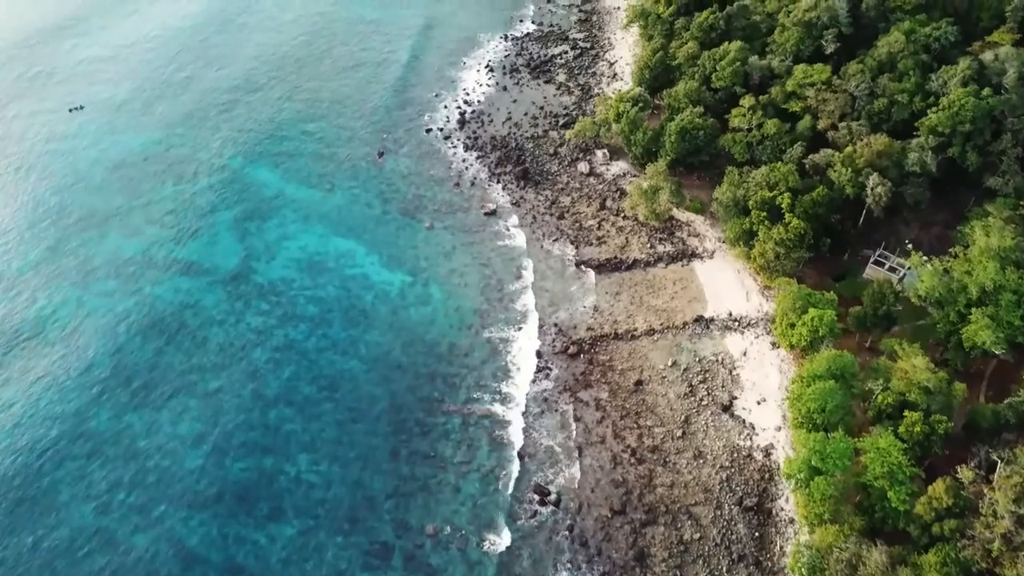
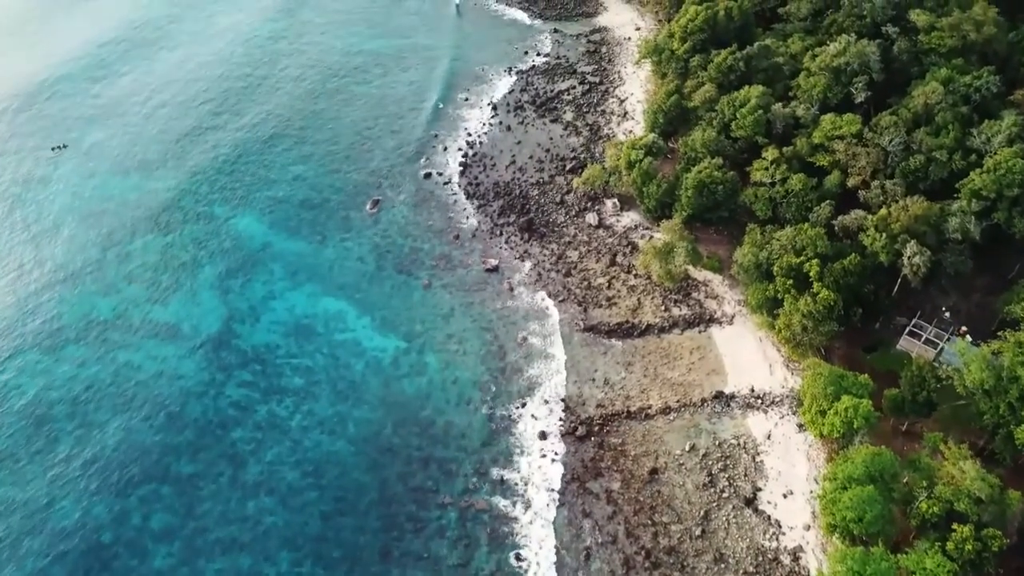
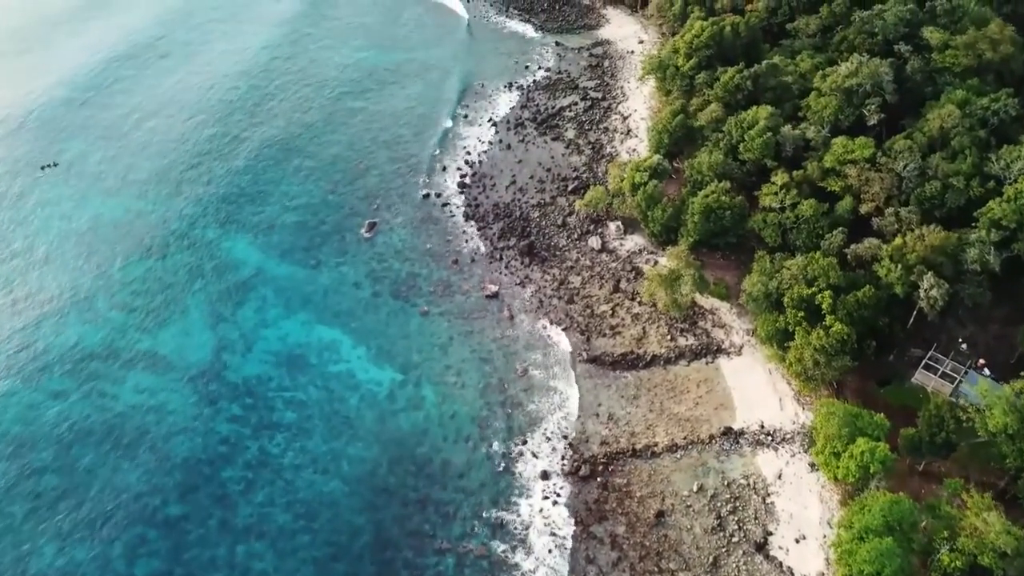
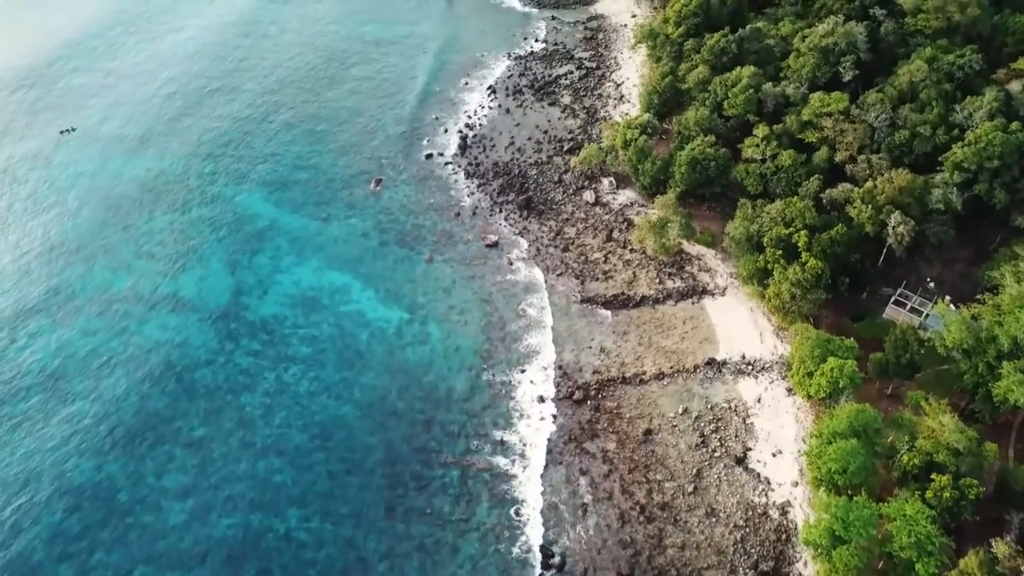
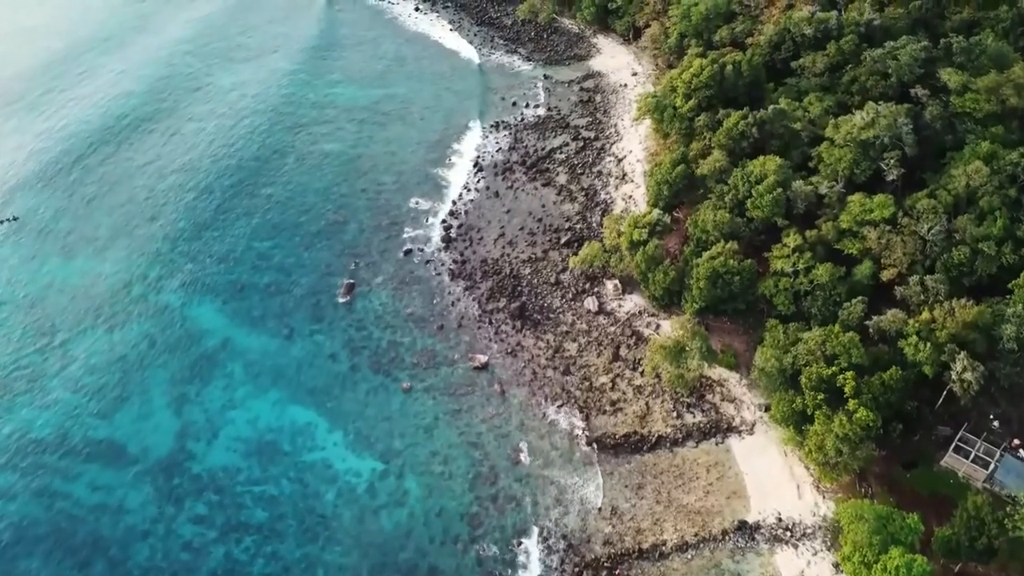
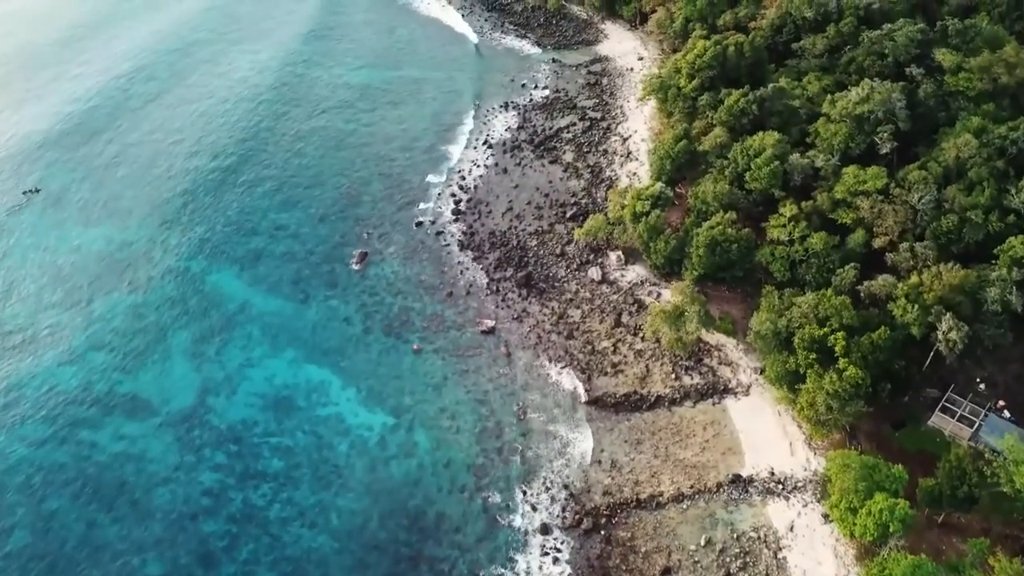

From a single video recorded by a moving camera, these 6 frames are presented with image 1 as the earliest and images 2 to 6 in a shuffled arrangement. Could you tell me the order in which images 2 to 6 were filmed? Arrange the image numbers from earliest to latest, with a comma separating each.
4, 2, 3, 6, 5
